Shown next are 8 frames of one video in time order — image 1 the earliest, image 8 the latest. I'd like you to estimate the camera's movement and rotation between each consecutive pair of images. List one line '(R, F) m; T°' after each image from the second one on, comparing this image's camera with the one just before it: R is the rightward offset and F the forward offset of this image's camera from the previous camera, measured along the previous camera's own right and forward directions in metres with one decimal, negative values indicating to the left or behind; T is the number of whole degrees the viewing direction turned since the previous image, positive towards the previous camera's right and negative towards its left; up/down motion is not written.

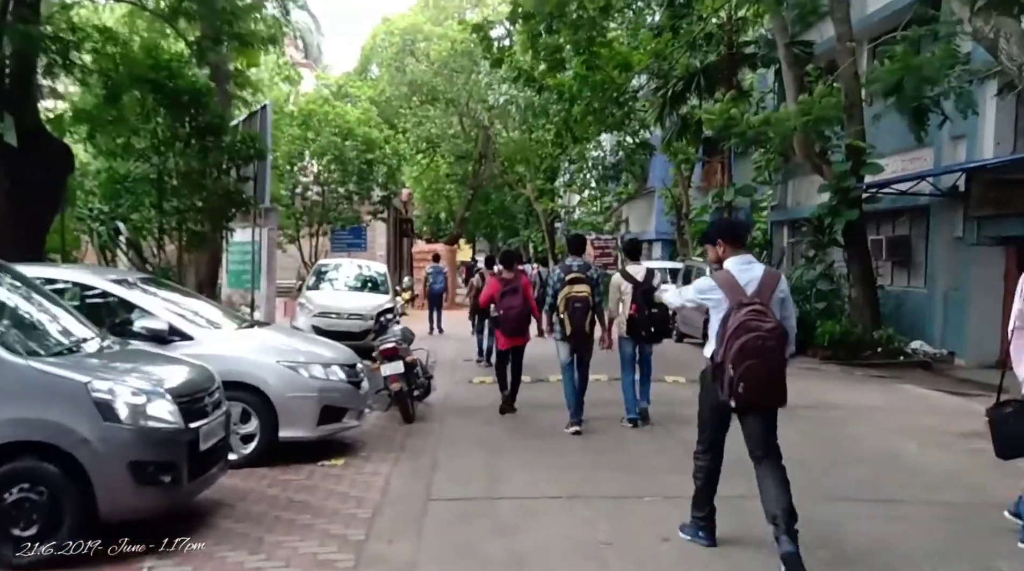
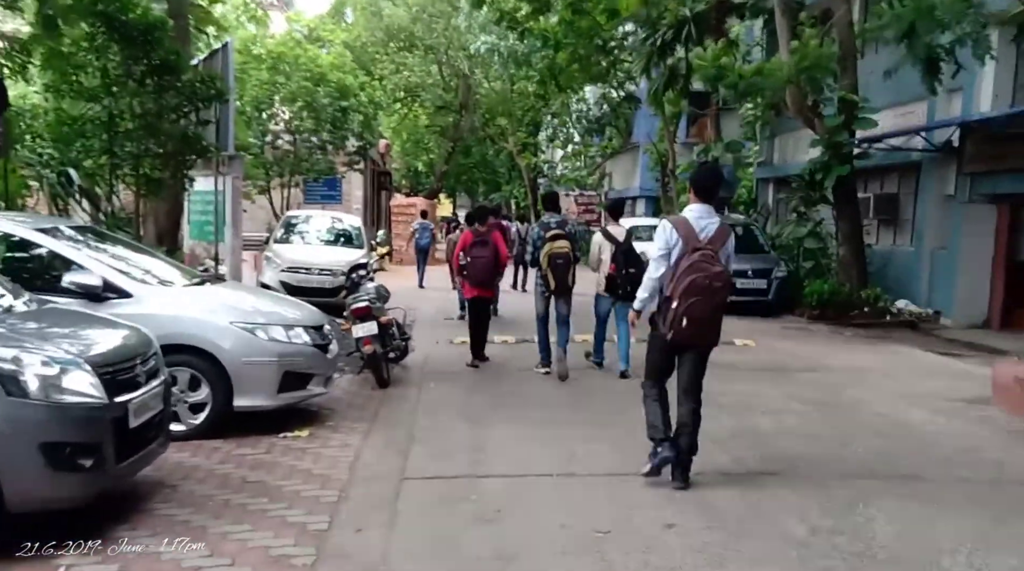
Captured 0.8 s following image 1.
(0.0, +0.6) m; +1°
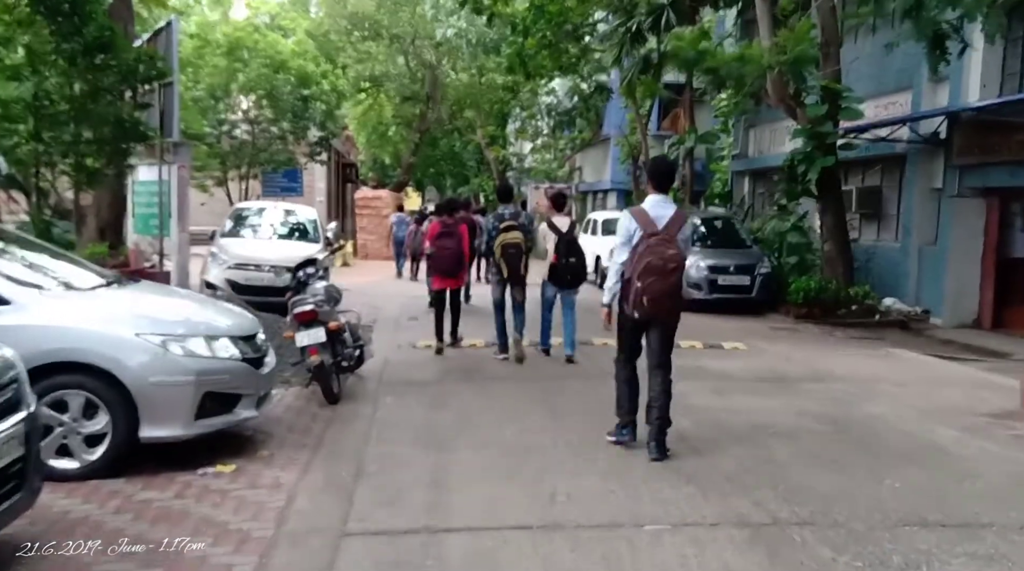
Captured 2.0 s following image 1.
(0.0, +1.0) m; +2°
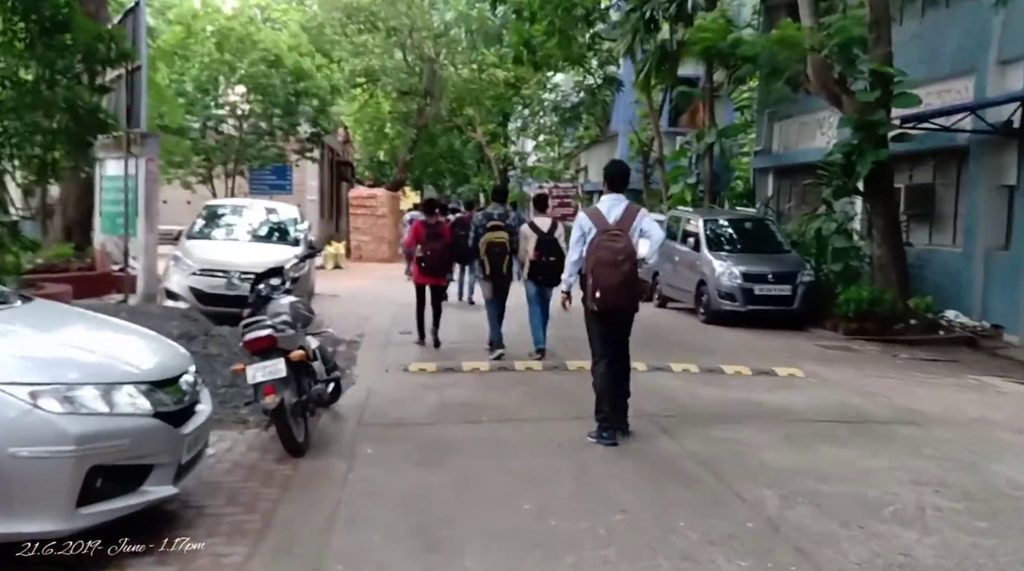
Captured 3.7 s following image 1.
(-0.1, +1.6) m; 0°
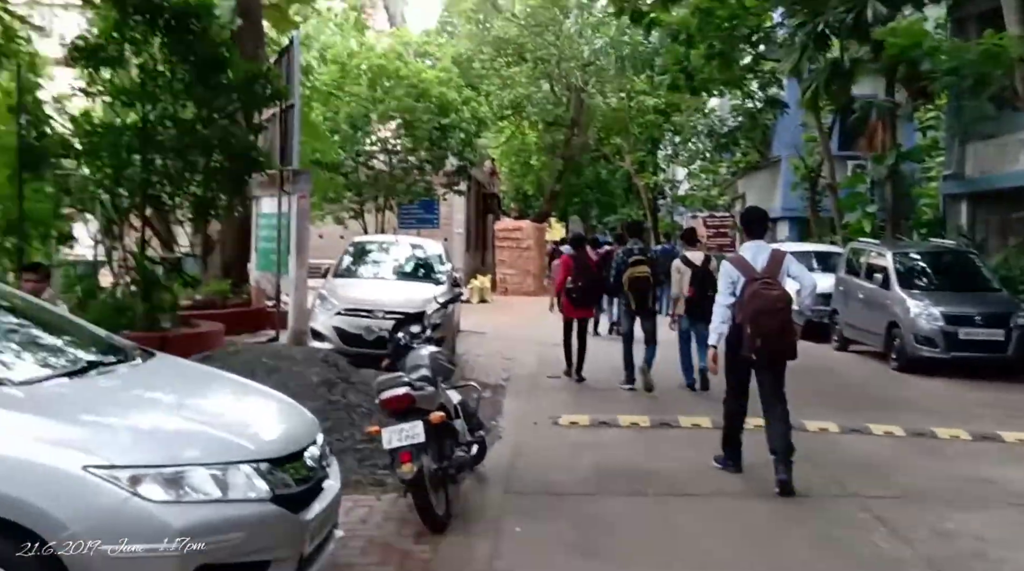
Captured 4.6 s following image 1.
(-0.2, +0.8) m; -9°
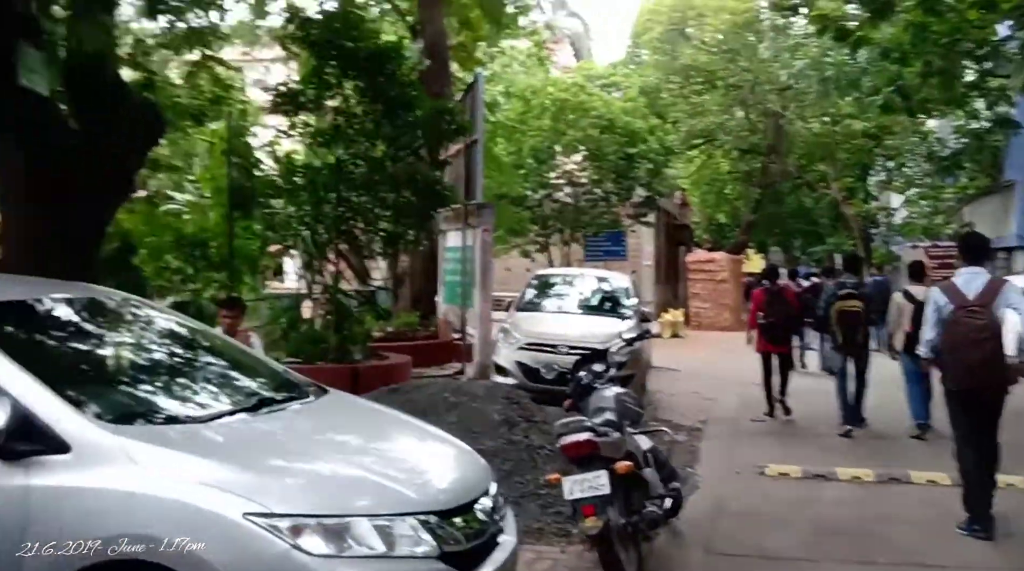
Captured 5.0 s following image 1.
(0.0, +0.5) m; -12°
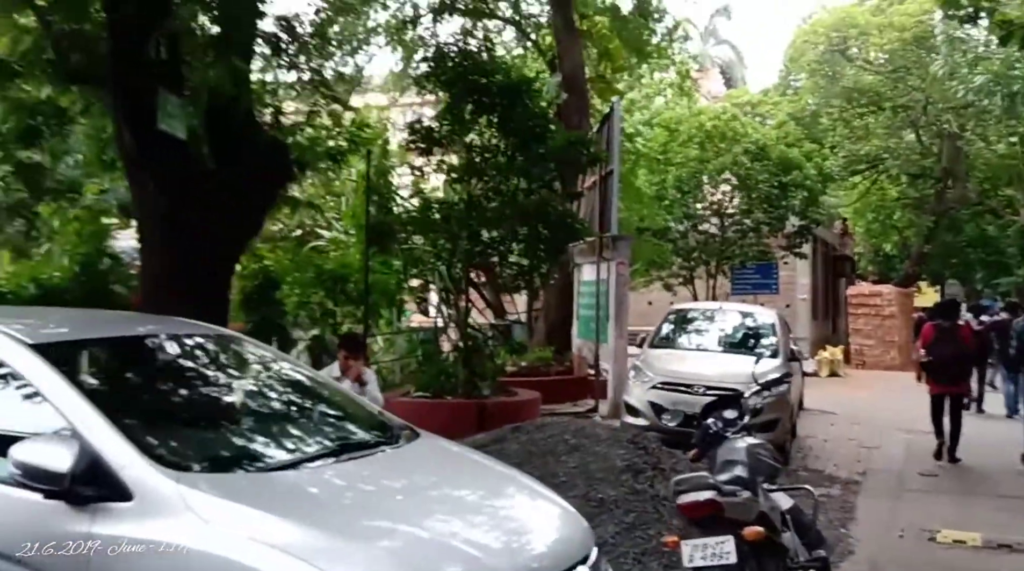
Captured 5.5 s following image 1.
(+0.2, +0.5) m; -9°
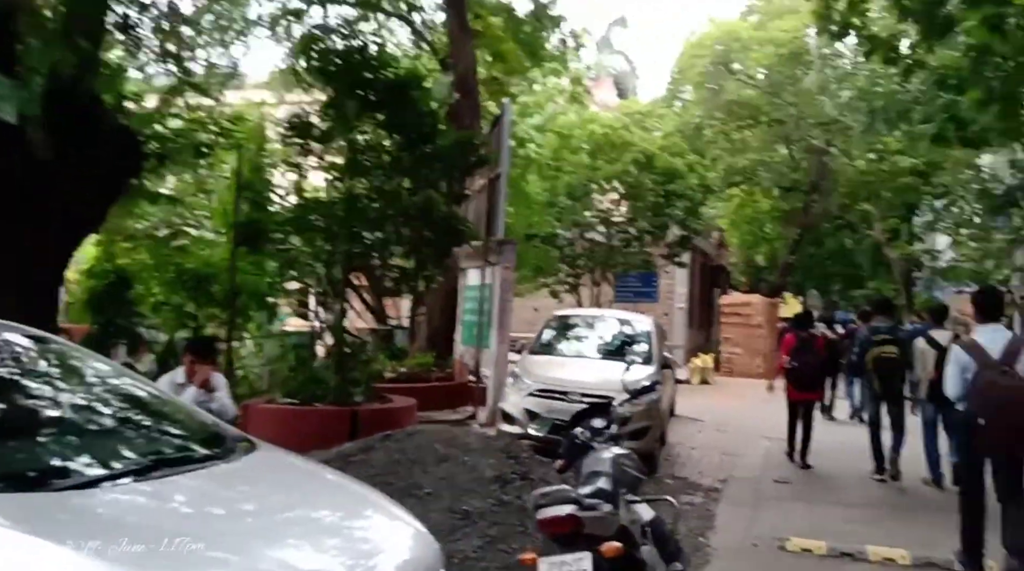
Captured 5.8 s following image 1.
(+0.2, +0.2) m; +7°
